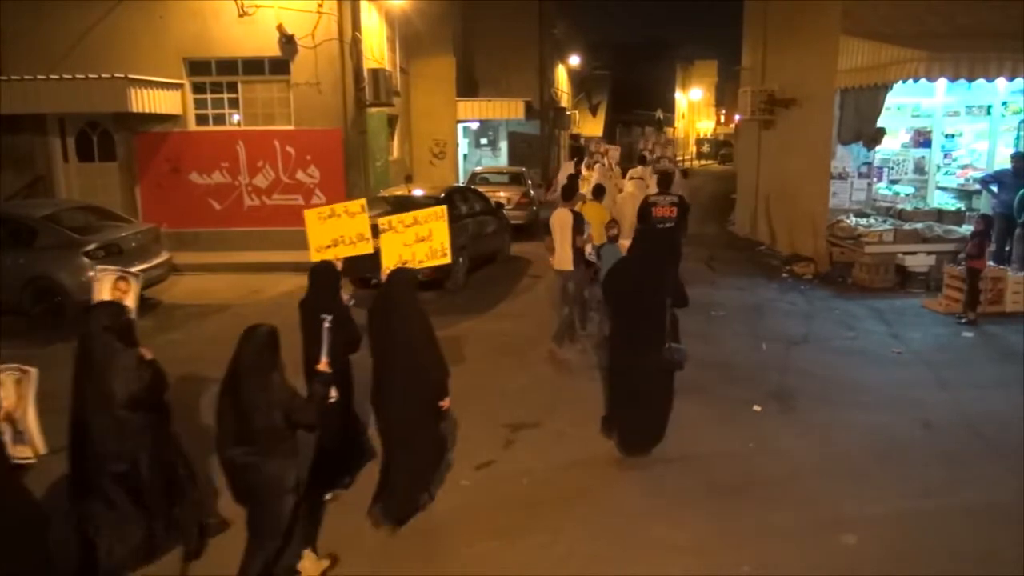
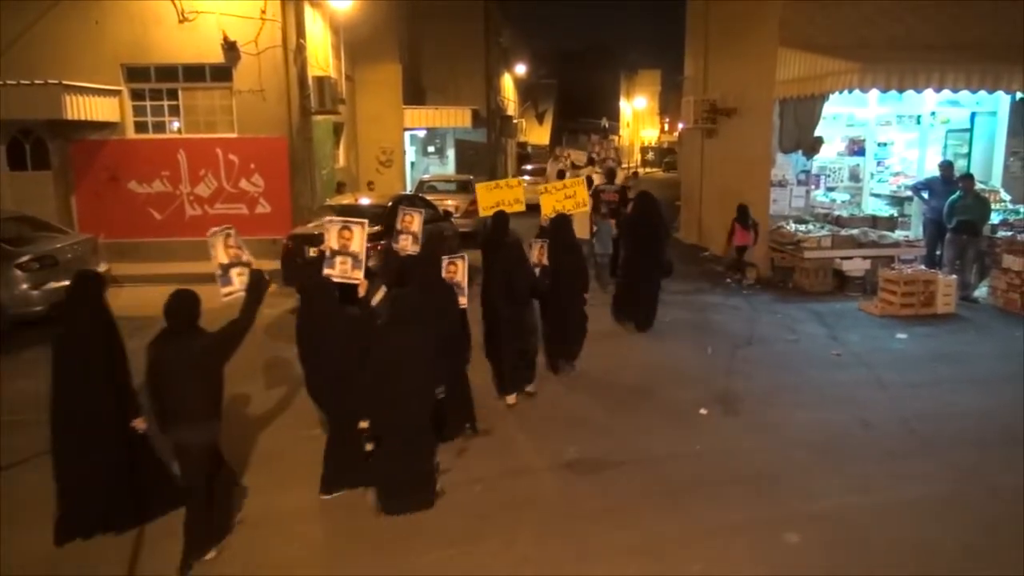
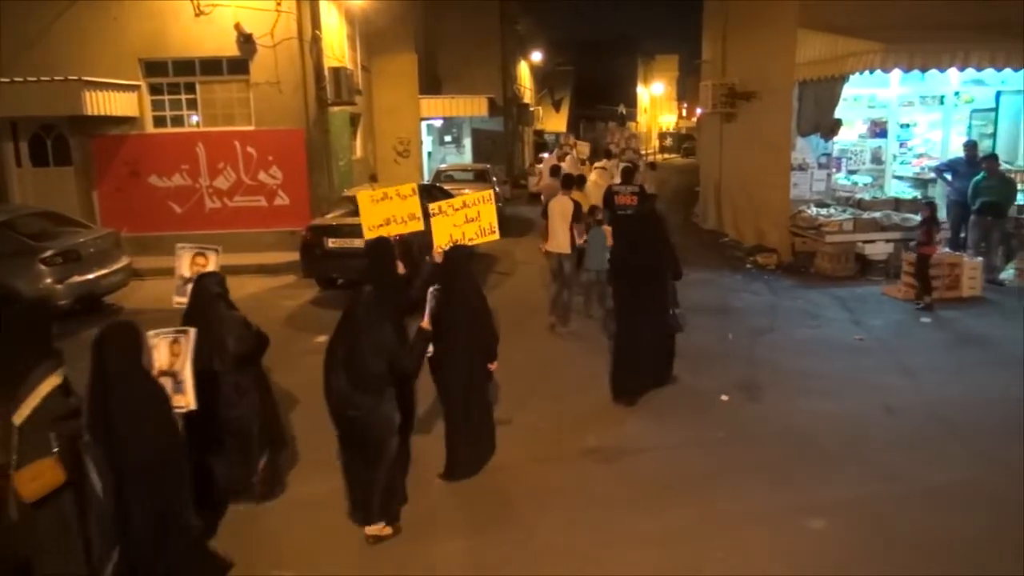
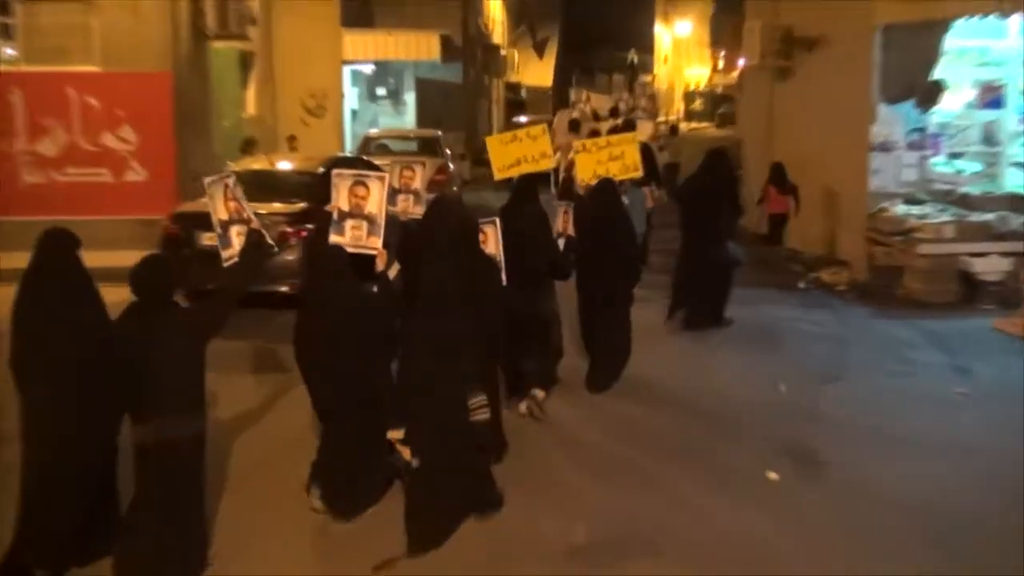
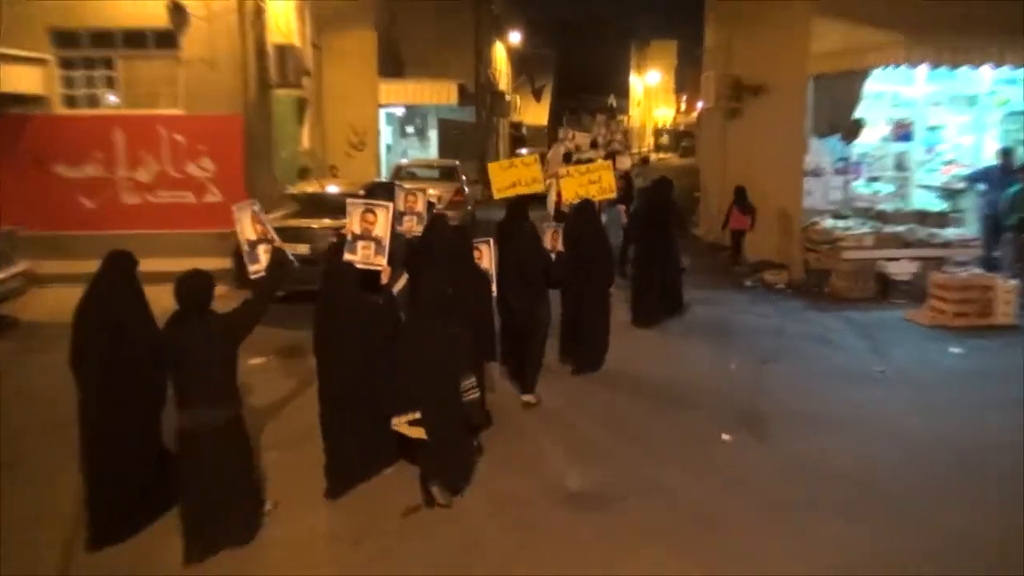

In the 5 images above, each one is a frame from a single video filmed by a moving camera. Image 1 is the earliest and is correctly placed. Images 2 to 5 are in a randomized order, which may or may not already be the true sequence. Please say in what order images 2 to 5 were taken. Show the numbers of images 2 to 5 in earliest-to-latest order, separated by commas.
3, 2, 5, 4
